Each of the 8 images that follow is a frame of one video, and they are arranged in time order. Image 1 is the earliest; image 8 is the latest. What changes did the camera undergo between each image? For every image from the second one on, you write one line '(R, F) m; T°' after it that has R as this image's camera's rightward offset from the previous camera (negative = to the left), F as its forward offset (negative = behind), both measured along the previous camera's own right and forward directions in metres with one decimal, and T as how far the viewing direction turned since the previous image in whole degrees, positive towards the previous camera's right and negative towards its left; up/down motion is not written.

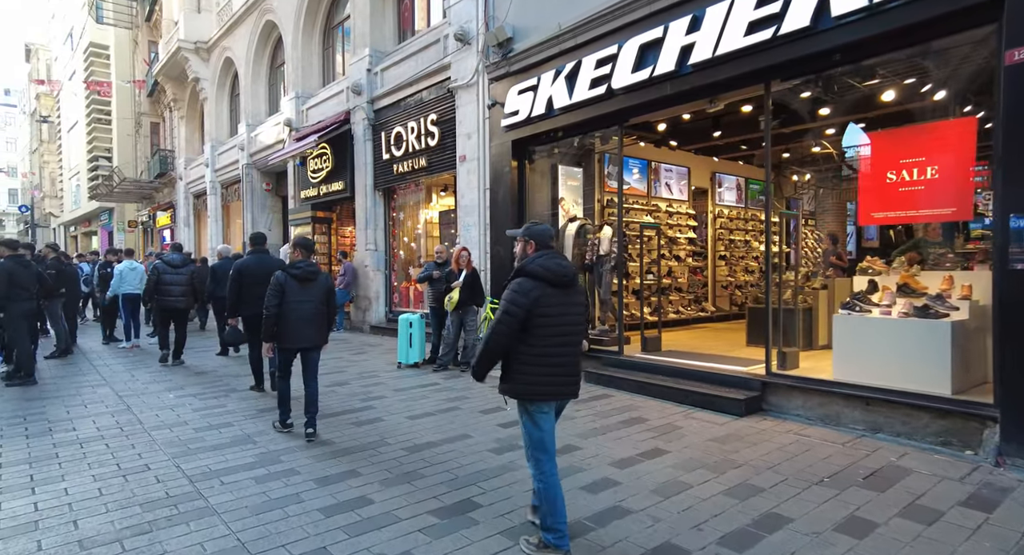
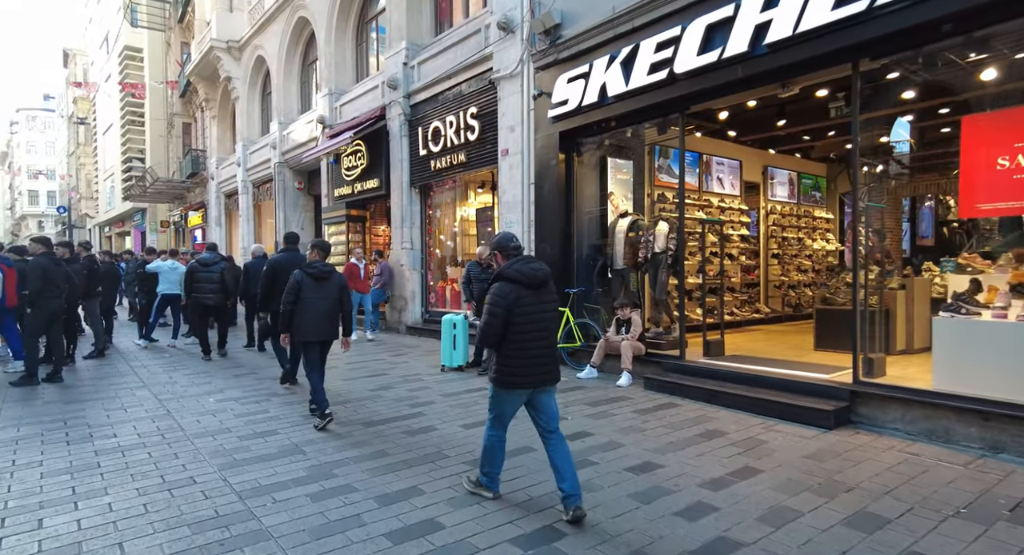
(-0.3, +0.4) m; -2°
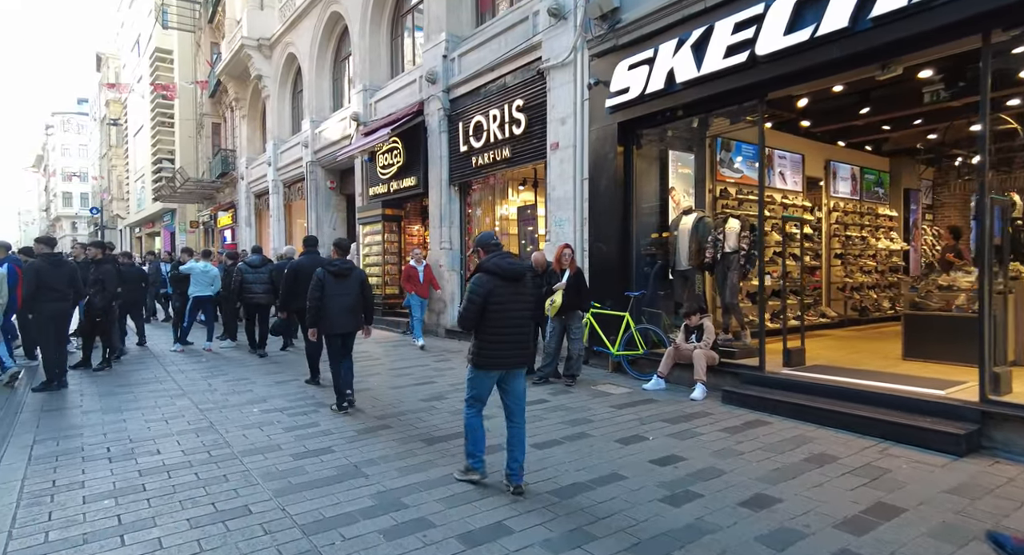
(-0.4, +0.5) m; -2°
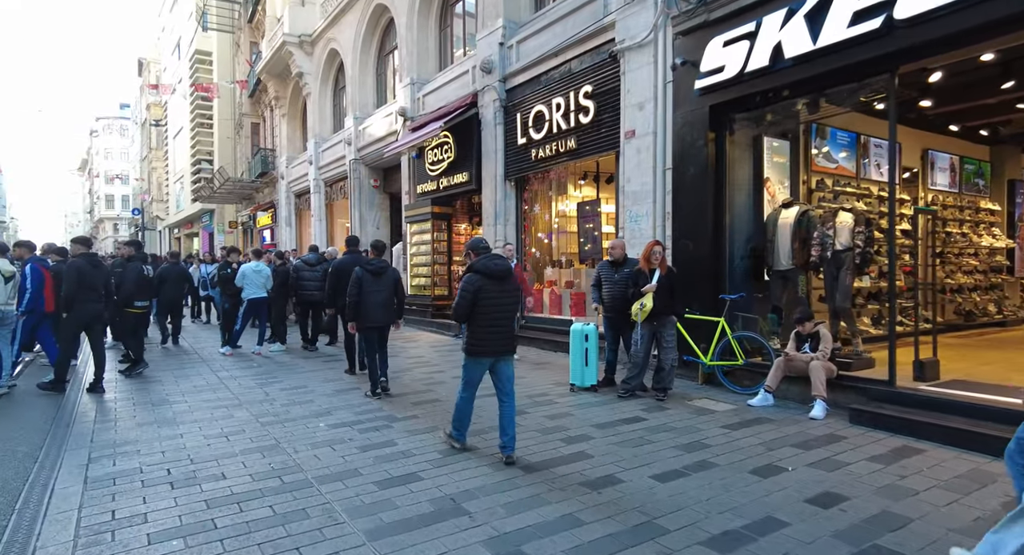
(-0.6, +0.7) m; -3°
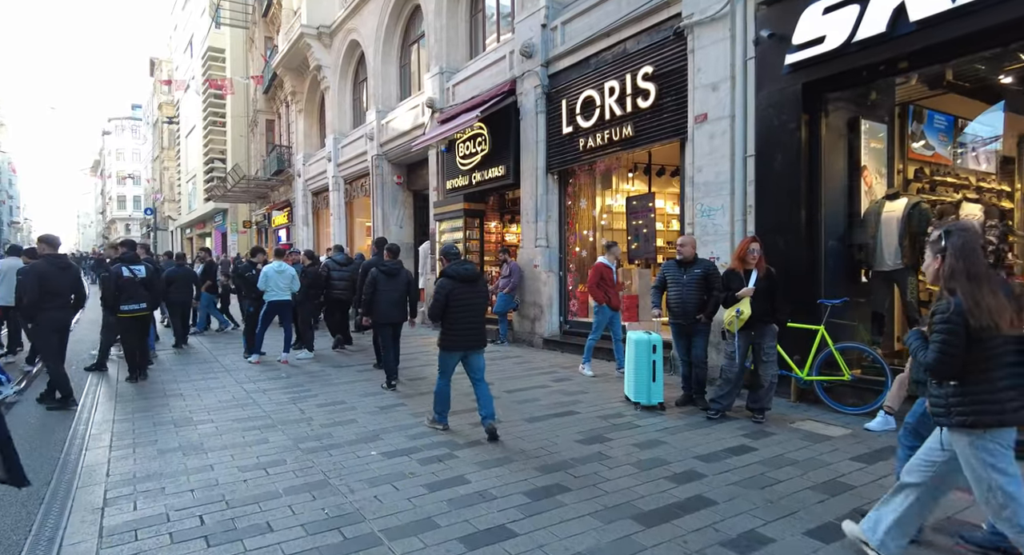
(-0.6, +0.9) m; -1°
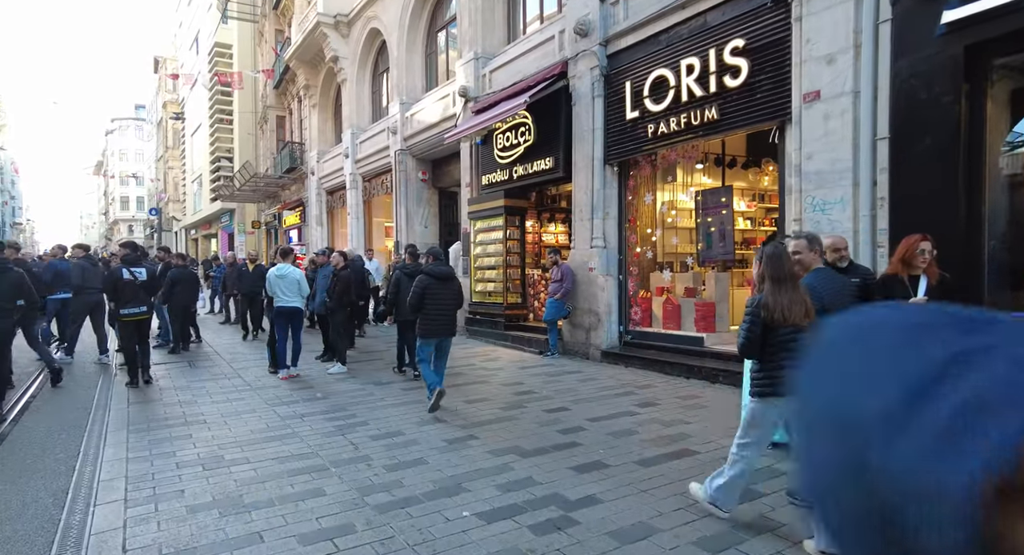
(-0.8, +1.2) m; 0°
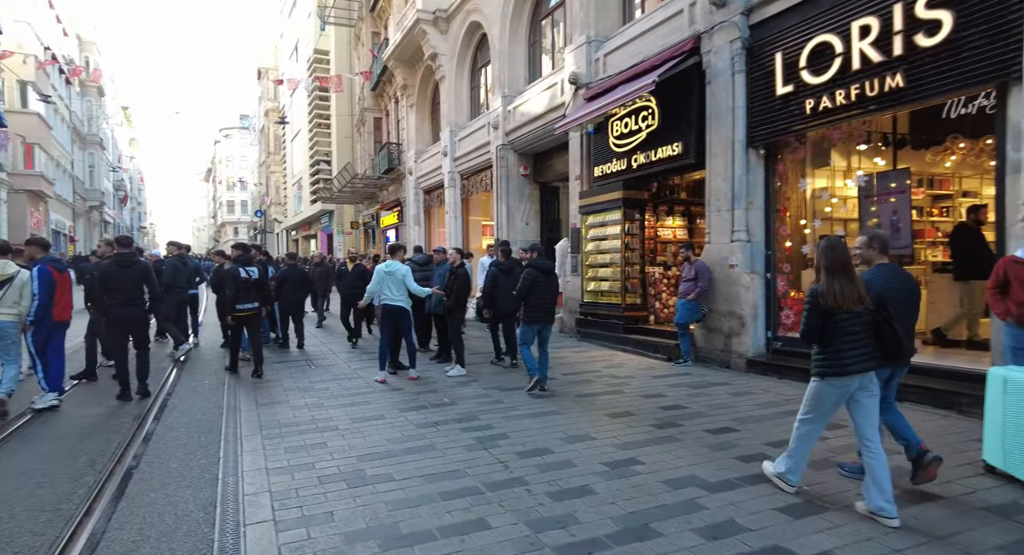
(-0.7, +0.7) m; -7°
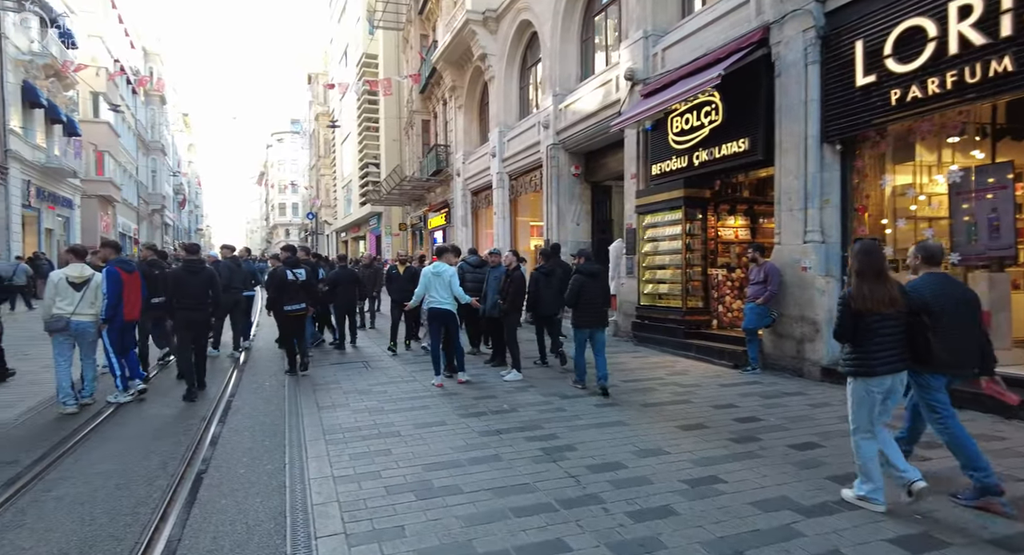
(-0.2, +0.3) m; -4°
